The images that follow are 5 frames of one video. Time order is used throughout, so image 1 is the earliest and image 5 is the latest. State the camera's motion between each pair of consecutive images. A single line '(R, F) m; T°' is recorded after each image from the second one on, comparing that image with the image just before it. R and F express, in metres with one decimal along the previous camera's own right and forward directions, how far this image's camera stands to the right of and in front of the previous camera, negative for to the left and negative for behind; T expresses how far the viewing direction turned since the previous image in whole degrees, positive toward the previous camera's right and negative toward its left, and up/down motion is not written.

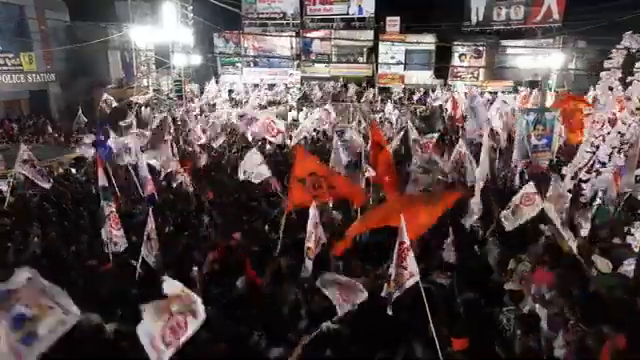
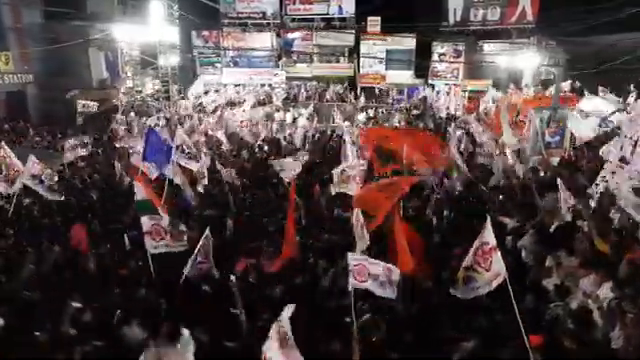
(-1.2, +0.1) m; +6°
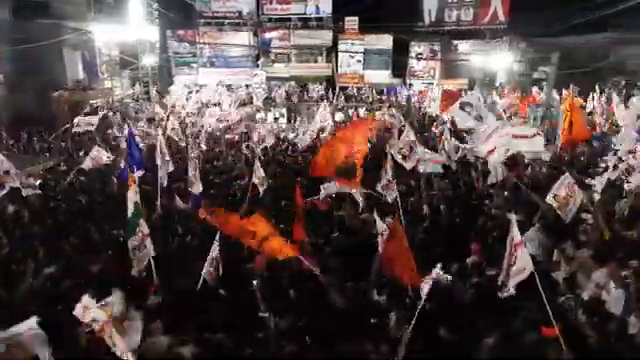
(-0.7, +0.1) m; +5°
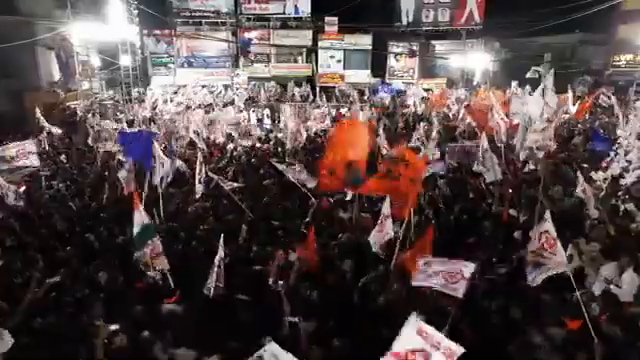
(-0.7, +0.1) m; +4°
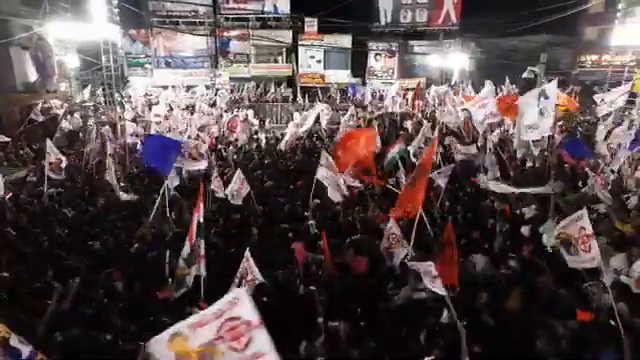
(-0.8, +0.1) m; +5°
